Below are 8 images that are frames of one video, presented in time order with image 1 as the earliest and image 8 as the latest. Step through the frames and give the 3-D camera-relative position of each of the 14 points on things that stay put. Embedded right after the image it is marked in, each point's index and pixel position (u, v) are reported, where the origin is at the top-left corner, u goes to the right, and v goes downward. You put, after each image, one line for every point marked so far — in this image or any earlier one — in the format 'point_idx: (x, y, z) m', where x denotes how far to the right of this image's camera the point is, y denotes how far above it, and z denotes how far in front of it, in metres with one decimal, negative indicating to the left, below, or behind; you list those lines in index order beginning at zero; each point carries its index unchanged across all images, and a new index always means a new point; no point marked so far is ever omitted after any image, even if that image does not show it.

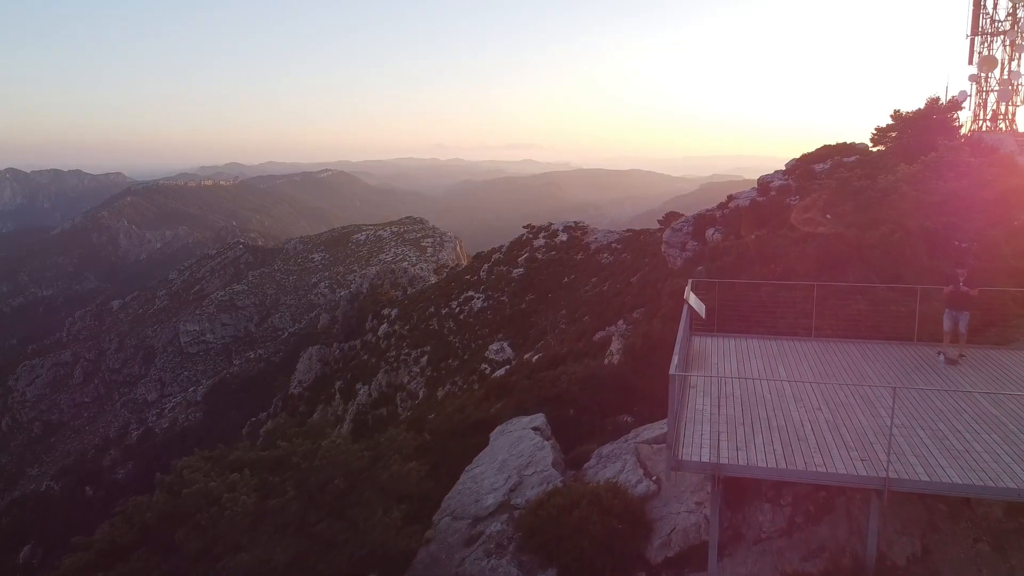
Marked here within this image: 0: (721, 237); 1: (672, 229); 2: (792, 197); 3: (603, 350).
0: (+6.3, +1.5, +16.4) m
1: (+5.6, +2.1, +18.8) m
2: (+8.6, +2.8, +16.7) m
3: (+2.4, -1.7, +14.3) m
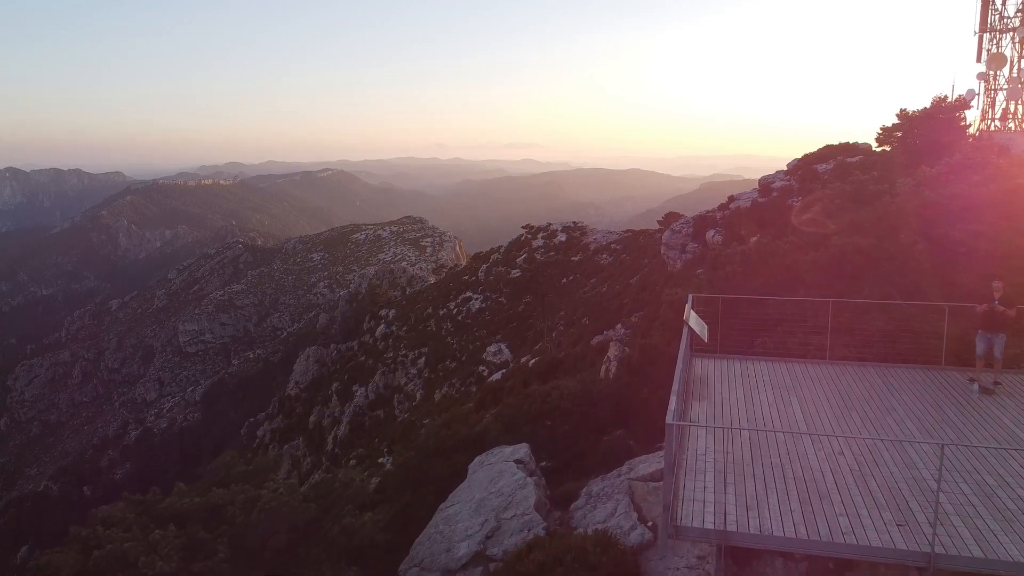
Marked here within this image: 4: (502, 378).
0: (+6.2, +1.5, +16.1) m
1: (+5.5, +2.0, +18.4) m
2: (+8.5, +2.7, +16.3) m
3: (+2.3, -1.7, +13.9) m
4: (-0.4, -3.0, +17.7) m
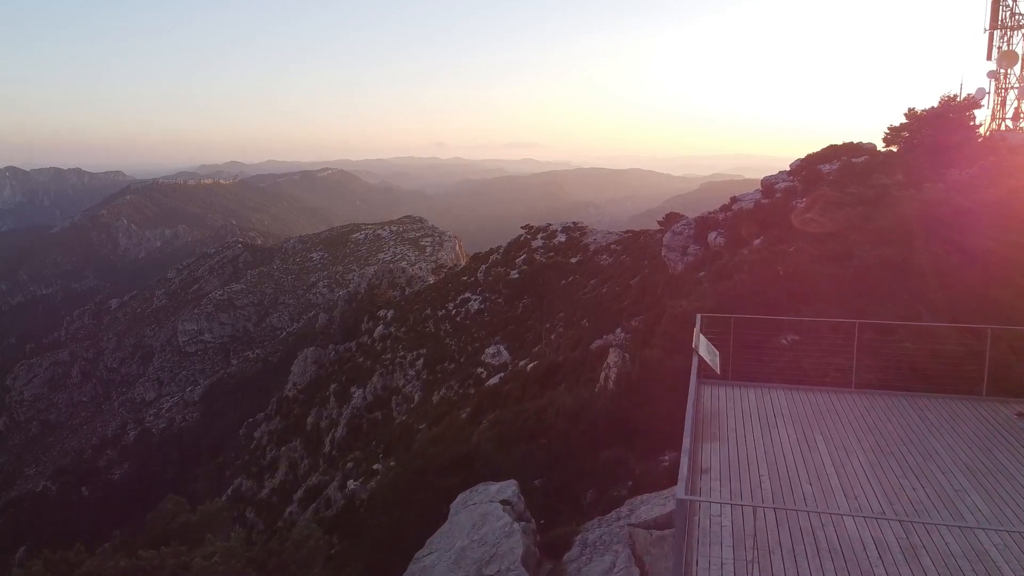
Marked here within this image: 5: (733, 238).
0: (+6.2, +1.4, +15.7) m
1: (+5.4, +1.9, +18.1) m
2: (+8.5, +2.7, +16.0) m
3: (+2.3, -1.8, +13.6) m
4: (-0.5, -3.0, +17.4) m
5: (+6.4, +1.5, +15.6) m
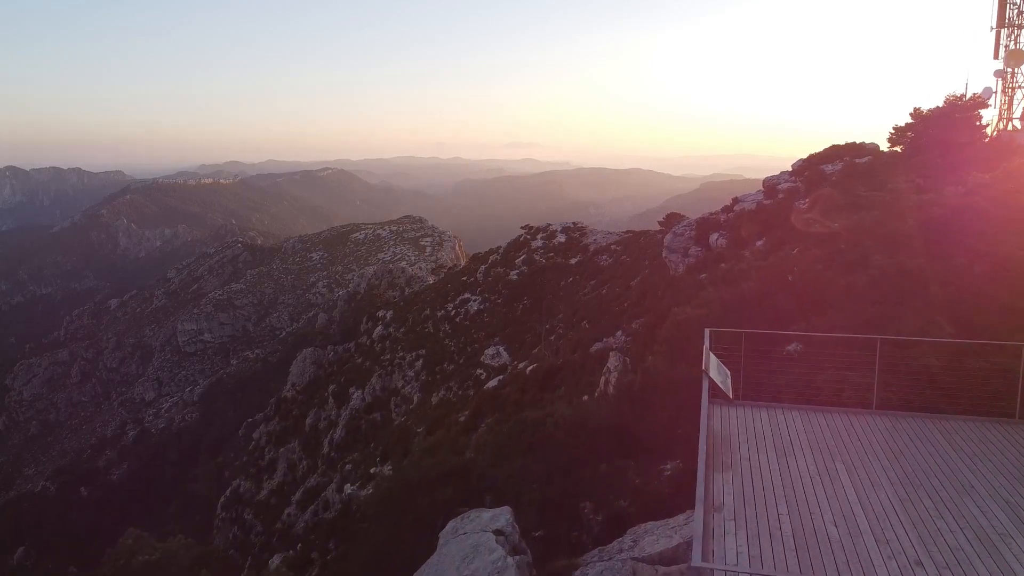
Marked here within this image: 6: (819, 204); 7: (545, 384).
0: (+6.1, +1.3, +15.5) m
1: (+5.4, +1.9, +17.9) m
2: (+8.5, +2.6, +15.8) m
3: (+2.2, -1.9, +13.4) m
4: (-0.5, -3.1, +17.2) m
5: (+6.4, +1.4, +15.4) m
6: (+8.3, +2.3, +14.6) m
7: (+0.9, -2.6, +14.6) m
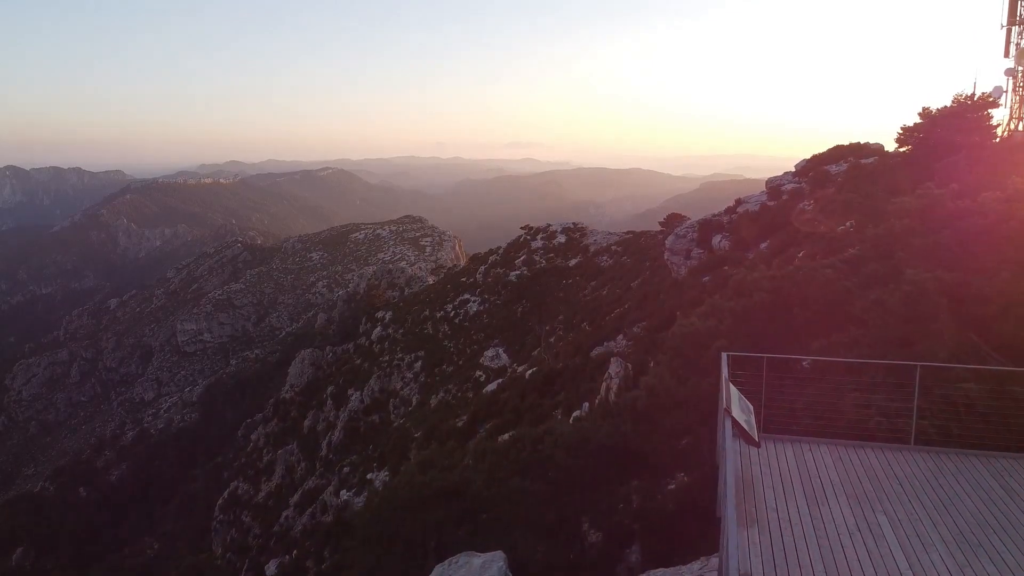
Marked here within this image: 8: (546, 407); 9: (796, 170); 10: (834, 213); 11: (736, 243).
0: (+6.1, +1.2, +15.3) m
1: (+5.4, +1.8, +17.6) m
2: (+8.4, +2.5, +15.5) m
3: (+2.2, -2.0, +13.1) m
4: (-0.5, -3.2, +16.9) m
5: (+6.4, +1.3, +15.1) m
6: (+8.3, +2.2, +14.3) m
7: (+0.9, -2.7, +14.3) m
8: (+0.8, -2.9, +13.0) m
9: (+10.5, +4.4, +19.9) m
10: (+8.2, +1.9, +13.7) m
11: (+6.3, +1.3, +15.1) m
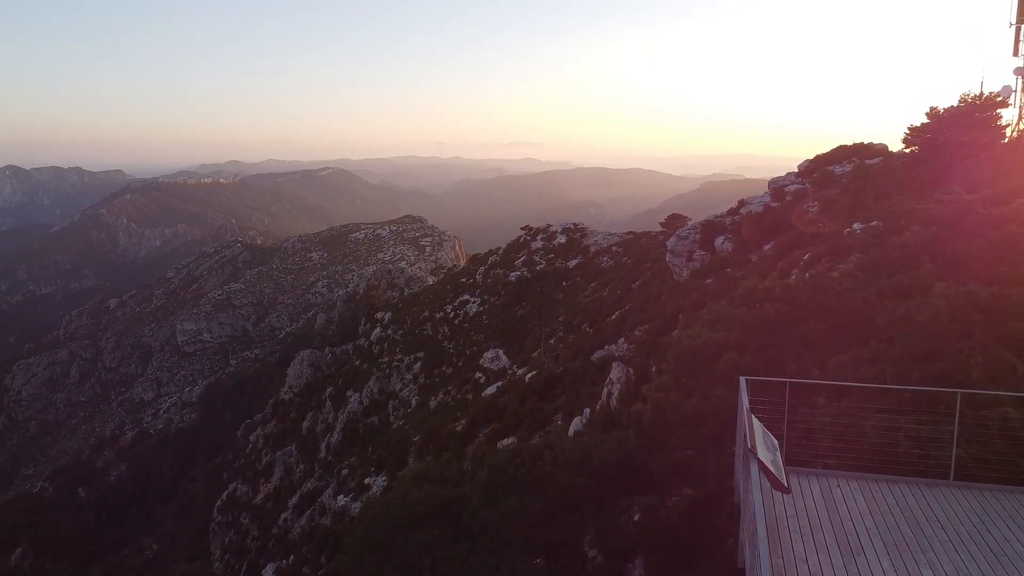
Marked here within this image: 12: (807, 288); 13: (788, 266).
0: (+6.1, +1.2, +15.0) m
1: (+5.4, +1.7, +17.4) m
2: (+8.4, +2.4, +15.3) m
3: (+2.2, -2.0, +12.9) m
4: (-0.5, -3.2, +16.7) m
5: (+6.3, +1.3, +14.9) m
6: (+8.3, +2.1, +14.1) m
7: (+0.9, -2.8, +14.1) m
8: (+0.8, -3.0, +12.8) m
9: (+10.5, +4.3, +19.6) m
10: (+8.2, +1.8, +13.5) m
11: (+6.3, +1.2, +14.8) m
12: (+5.8, +0.1, +10.5) m
13: (+6.3, +0.6, +12.2) m
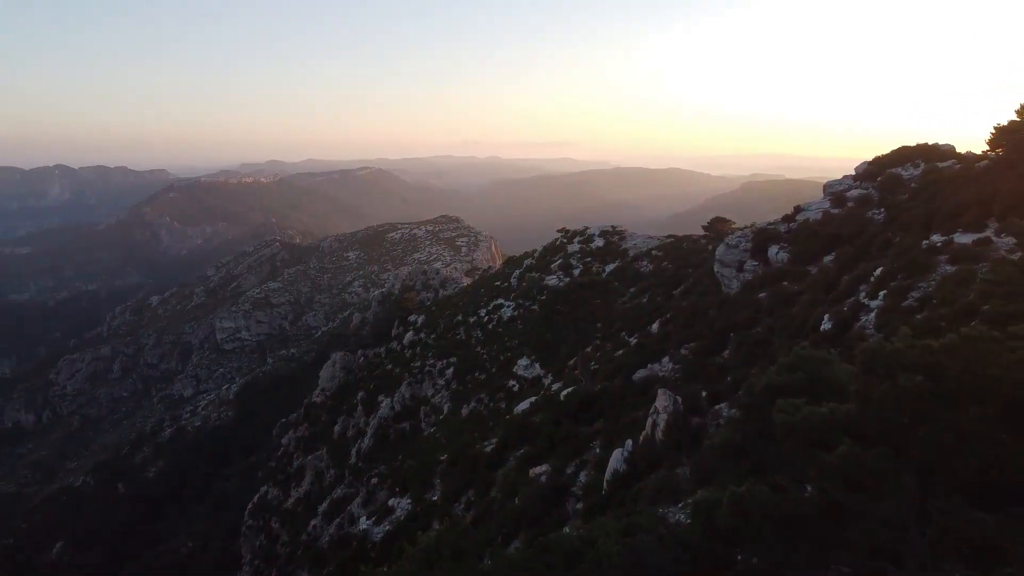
0: (+7.0, +0.8, +13.8) m
1: (+6.4, +1.4, +16.2) m
2: (+9.4, +2.0, +13.9) m
3: (+3.0, -2.4, +11.9) m
4: (+0.5, -3.6, +15.9) m
5: (+7.3, +0.9, +13.6) m
6: (+9.2, +1.7, +12.7) m
7: (+1.7, -3.1, +13.2) m
8: (+1.6, -3.3, +11.9) m
9: (+11.7, +3.9, +18.1) m
10: (+9.0, +1.4, +12.1) m
11: (+7.2, +0.8, +13.6) m
12: (+6.4, -0.3, +9.3) m
13: (+7.1, +0.2, +11.0) m
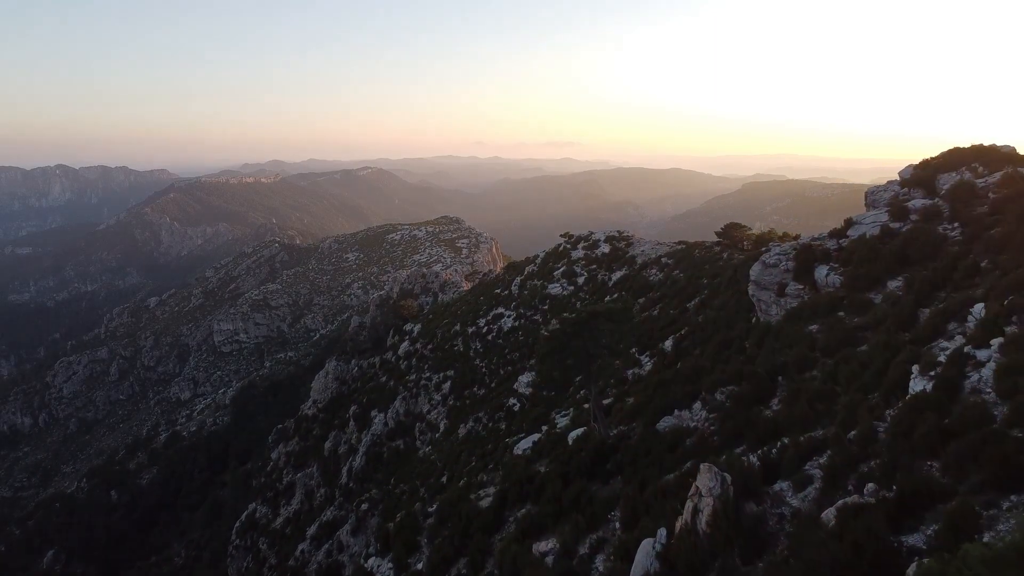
0: (+7.0, +0.1, +11.6) m
1: (+6.5, +0.7, +14.0) m
2: (+9.4, +1.4, +11.7) m
3: (+3.0, -3.0, +9.7) m
4: (+0.5, -4.2, +13.7) m
5: (+7.3, +0.2, +11.4) m
6: (+9.2, +1.1, +10.5) m
7: (+1.7, -3.7, +11.0) m
8: (+1.6, -3.9, +9.7) m
9: (+11.8, +3.2, +15.9) m
10: (+9.0, +0.8, +9.9) m
11: (+7.2, +0.2, +11.4) m
12: (+6.4, -0.9, +7.1) m
13: (+7.0, -0.5, +8.8) m
